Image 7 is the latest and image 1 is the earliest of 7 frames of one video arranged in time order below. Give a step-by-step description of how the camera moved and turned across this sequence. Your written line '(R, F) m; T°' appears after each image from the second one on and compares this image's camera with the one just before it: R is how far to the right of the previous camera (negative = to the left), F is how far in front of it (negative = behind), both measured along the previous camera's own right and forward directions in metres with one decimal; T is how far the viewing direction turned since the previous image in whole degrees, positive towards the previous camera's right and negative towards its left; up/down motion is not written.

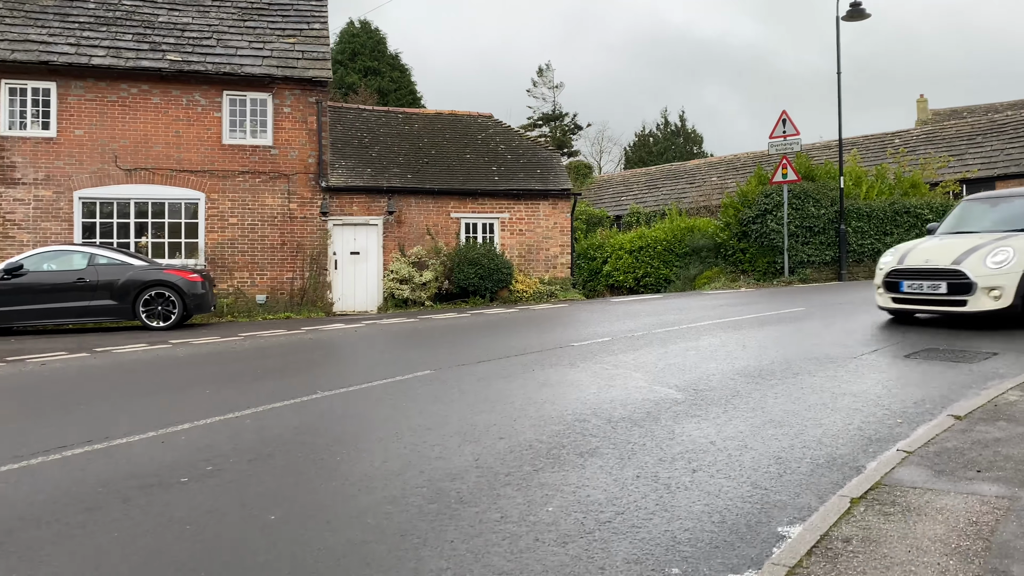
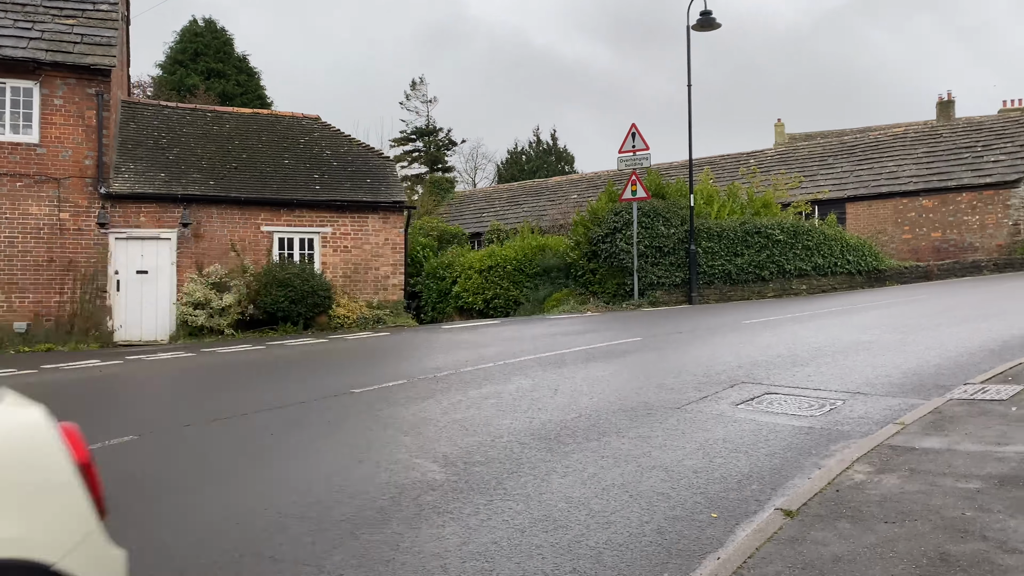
(+1.2, +1.9) m; +8°
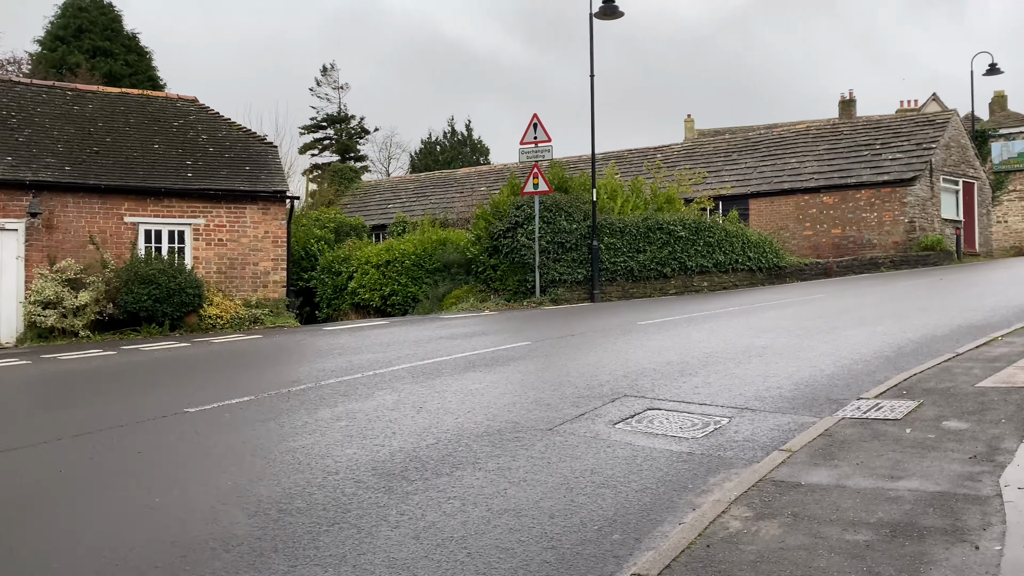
(+0.5, +0.9) m; +6°
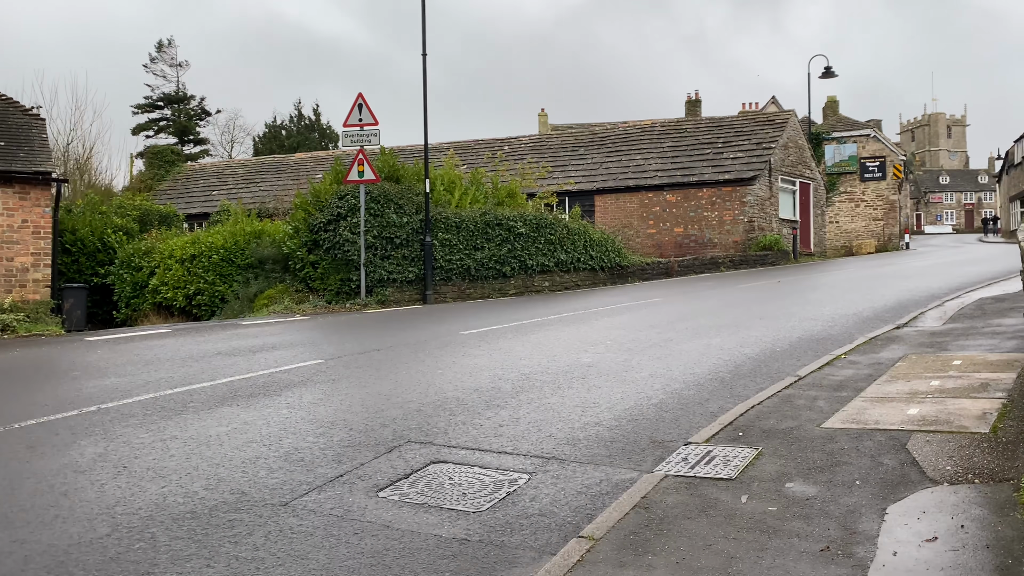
(+0.8, +1.6) m; +10°
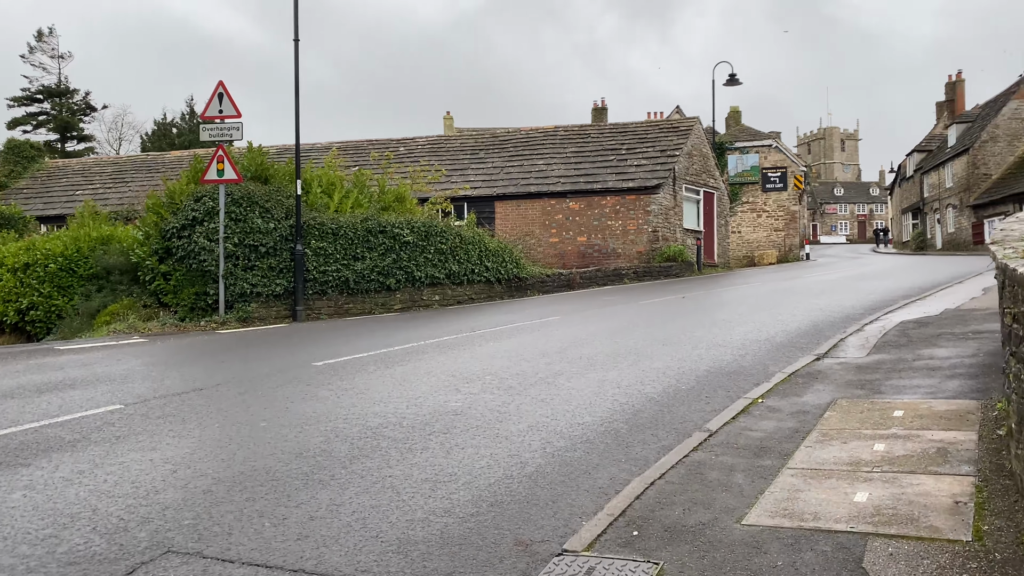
(+0.5, +1.6) m; +6°
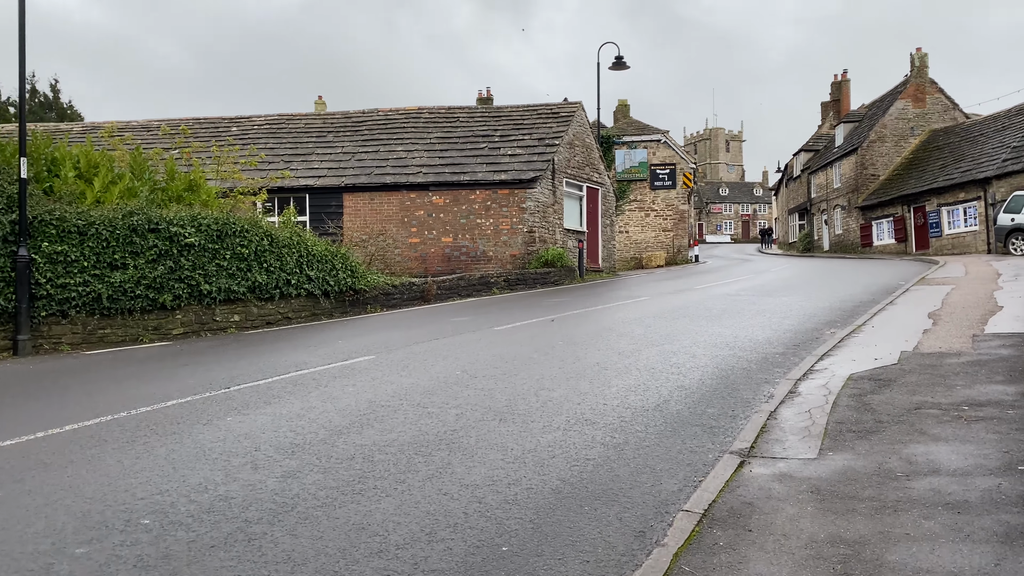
(+1.1, +3.6) m; +7°
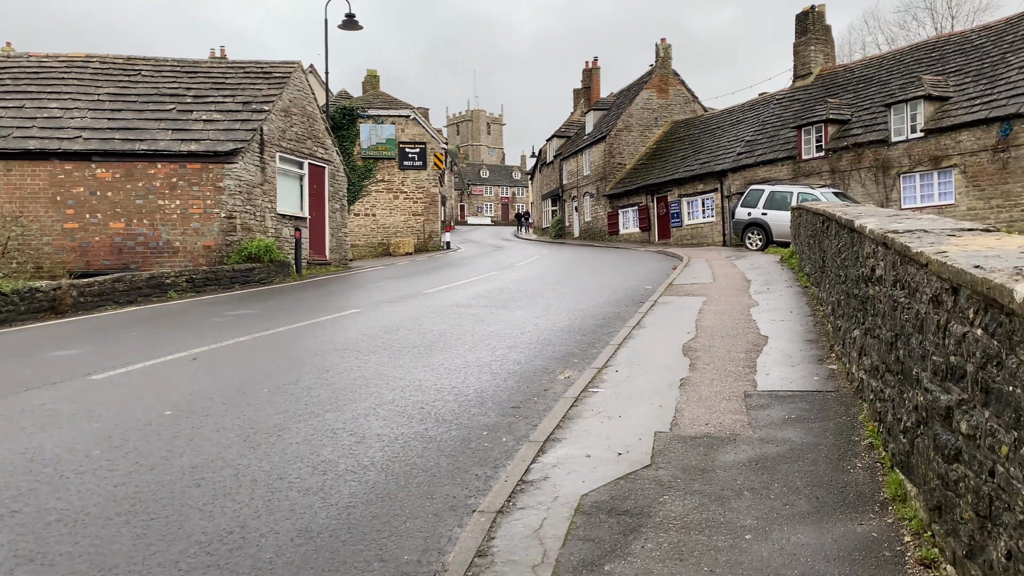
(+1.3, +3.0) m; +16°
